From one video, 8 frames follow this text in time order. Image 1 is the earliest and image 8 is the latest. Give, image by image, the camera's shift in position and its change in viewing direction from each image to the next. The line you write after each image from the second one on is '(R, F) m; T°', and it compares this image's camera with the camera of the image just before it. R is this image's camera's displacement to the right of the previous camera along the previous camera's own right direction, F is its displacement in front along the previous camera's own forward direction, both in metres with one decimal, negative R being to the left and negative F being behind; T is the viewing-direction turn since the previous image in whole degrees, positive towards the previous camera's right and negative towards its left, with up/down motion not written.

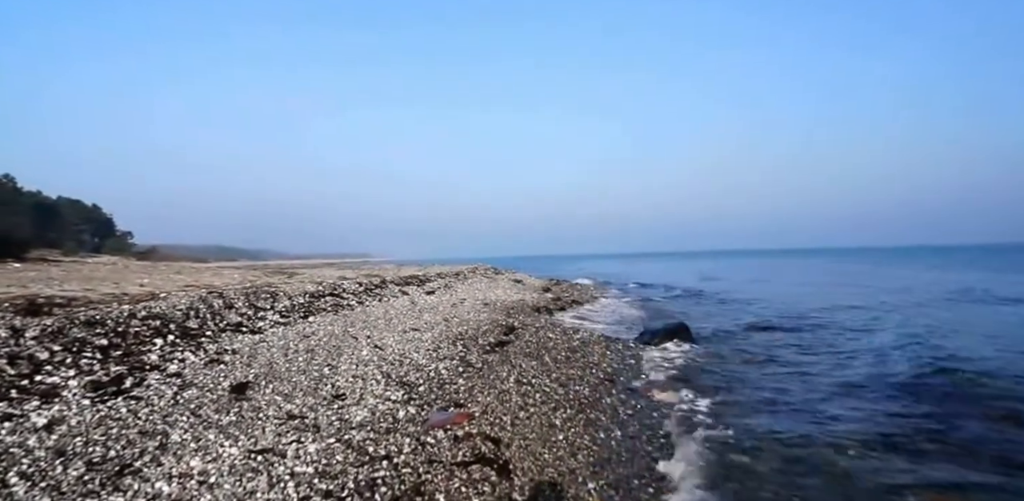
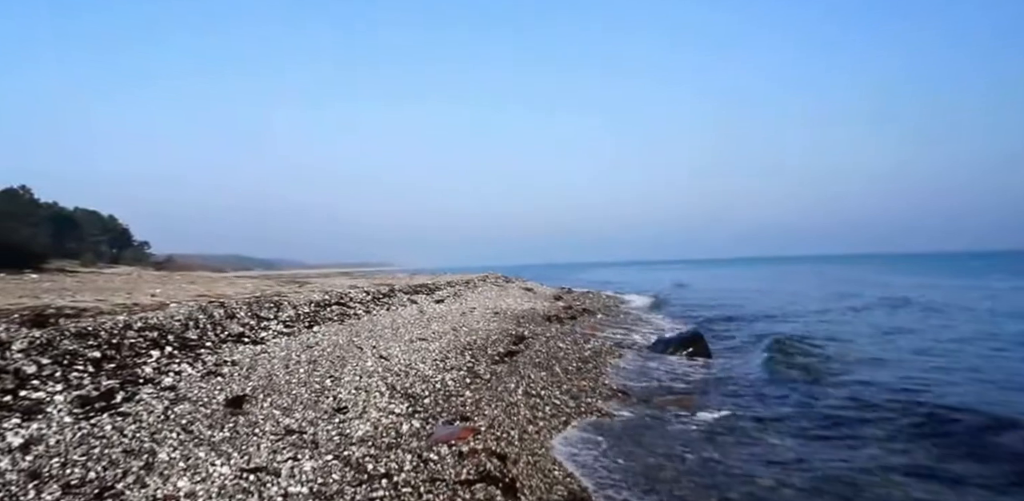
(+0.2, +0.5) m; -1°
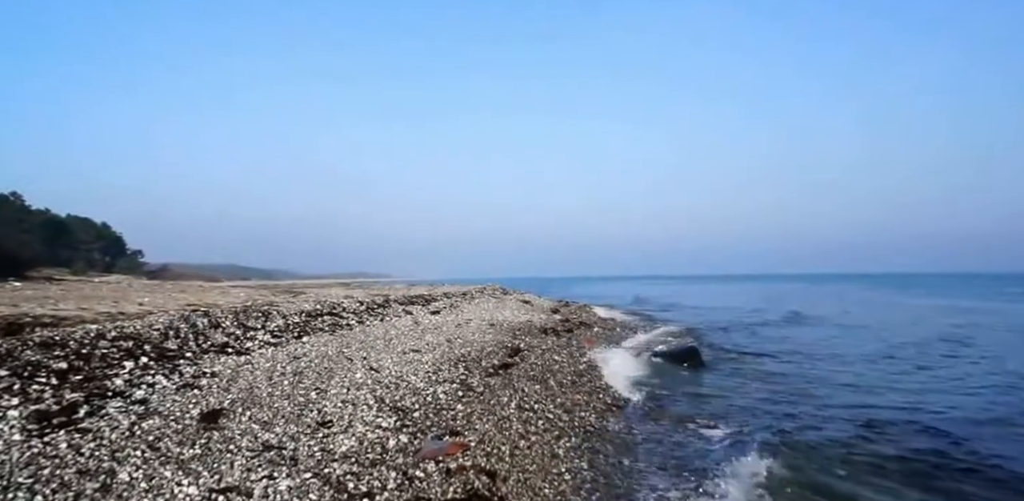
(+0.2, +0.5) m; 0°
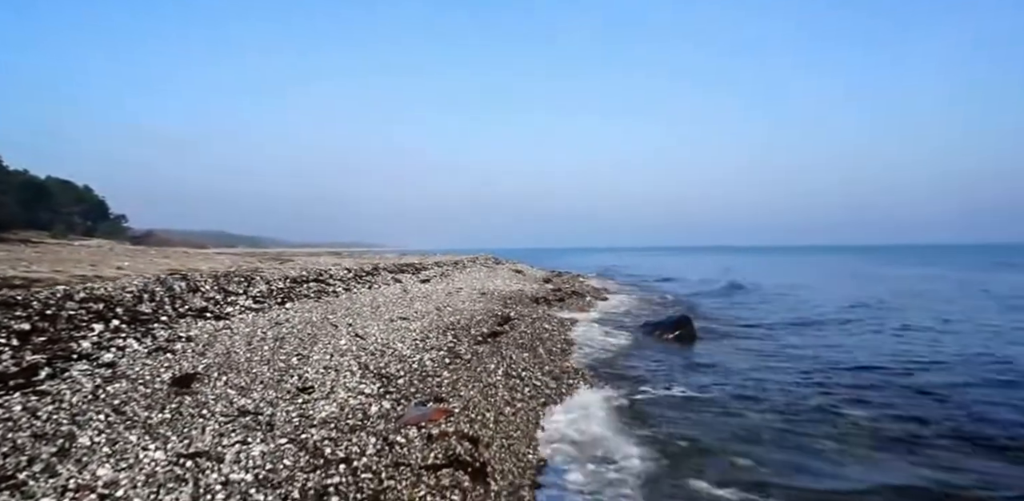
(+0.2, +0.4) m; +1°
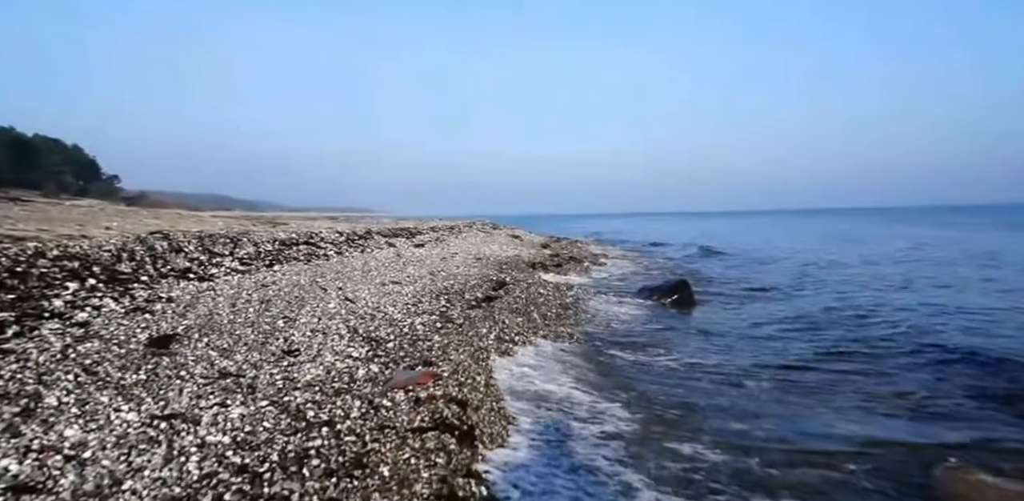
(+0.2, +0.4) m; 0°
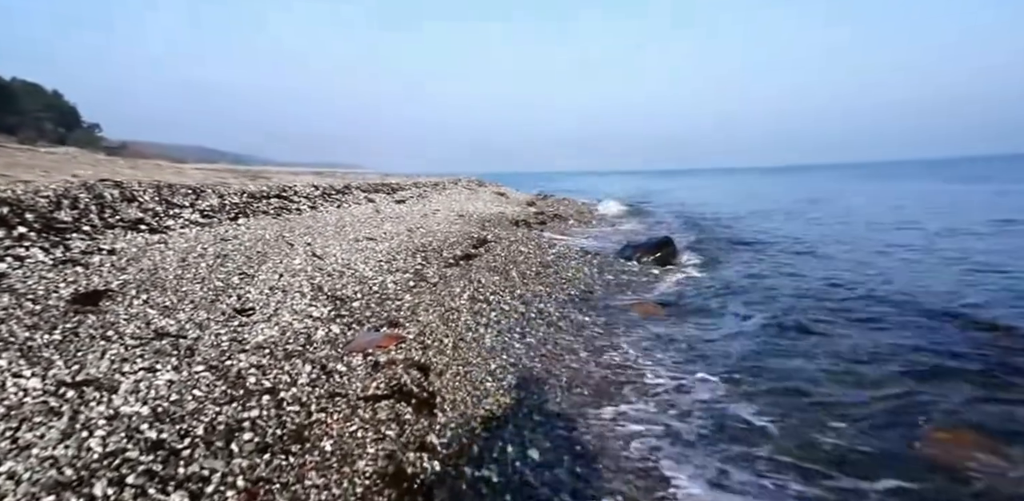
(+0.5, +1.0) m; +1°
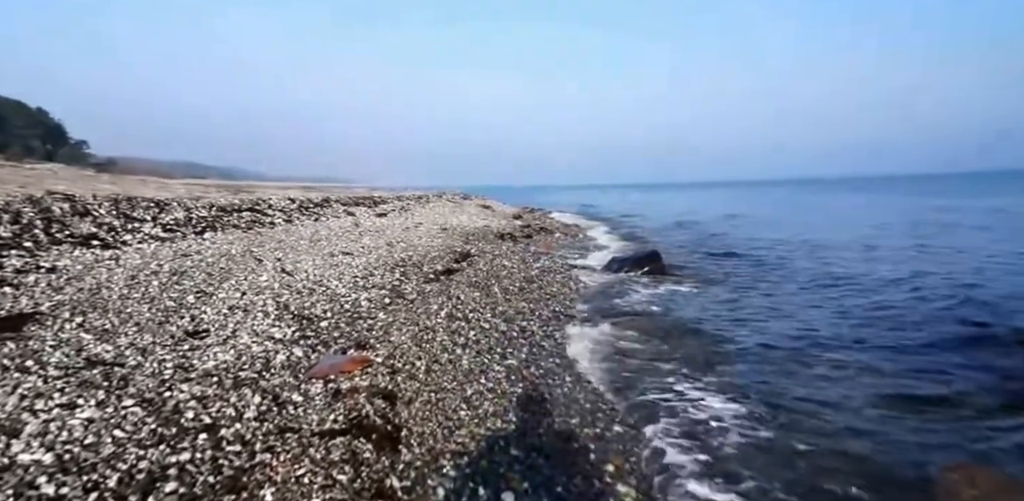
(+0.3, +0.9) m; +1°
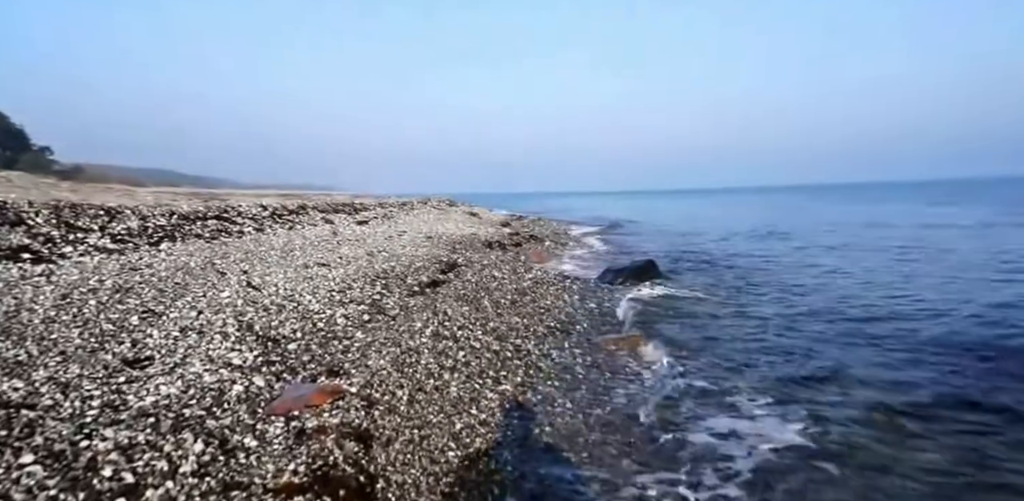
(-0.2, +1.4) m; +2°
